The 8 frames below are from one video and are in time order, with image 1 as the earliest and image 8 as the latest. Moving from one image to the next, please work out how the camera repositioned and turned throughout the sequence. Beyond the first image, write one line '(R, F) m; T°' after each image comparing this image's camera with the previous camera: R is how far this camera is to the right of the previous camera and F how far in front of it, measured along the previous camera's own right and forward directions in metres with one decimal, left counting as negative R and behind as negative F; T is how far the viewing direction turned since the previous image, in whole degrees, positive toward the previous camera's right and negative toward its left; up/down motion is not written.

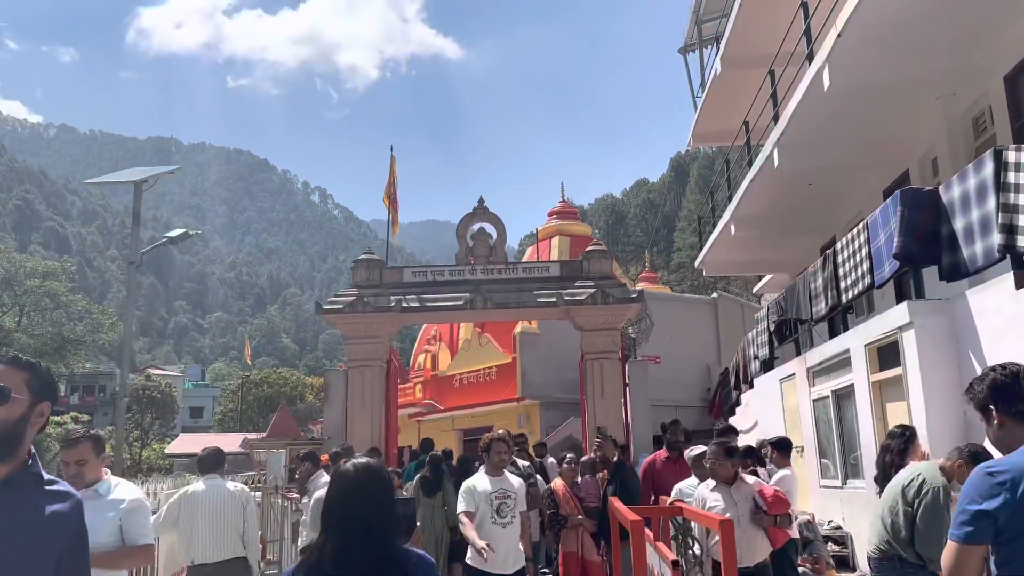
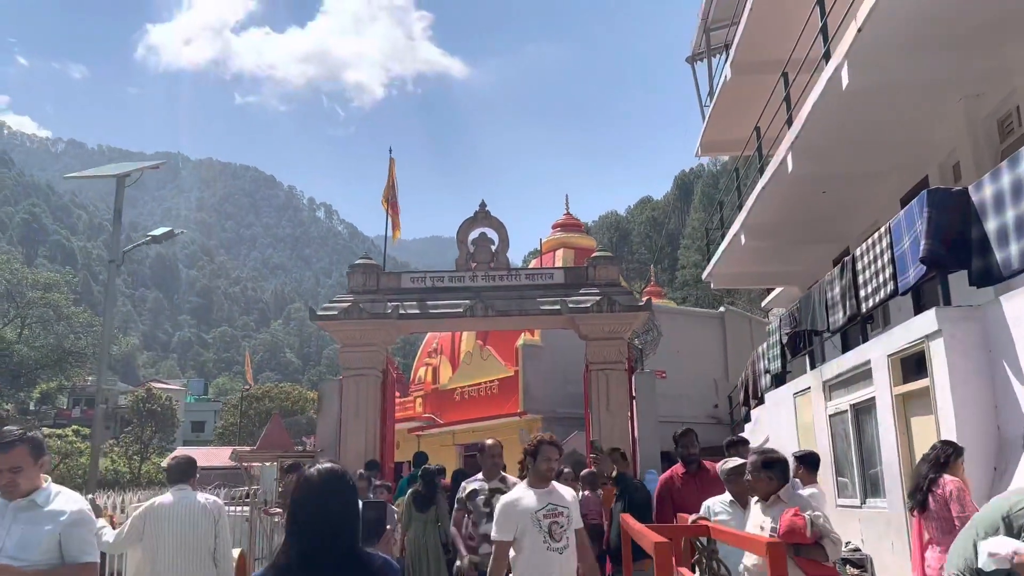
(0.0, +0.4) m; 0°
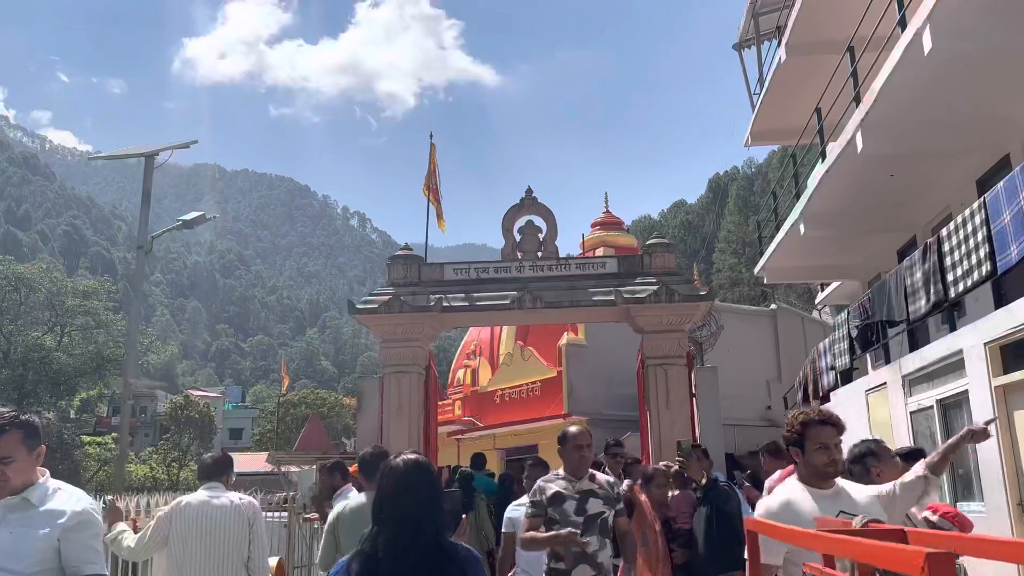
(-0.2, +0.6) m; -2°
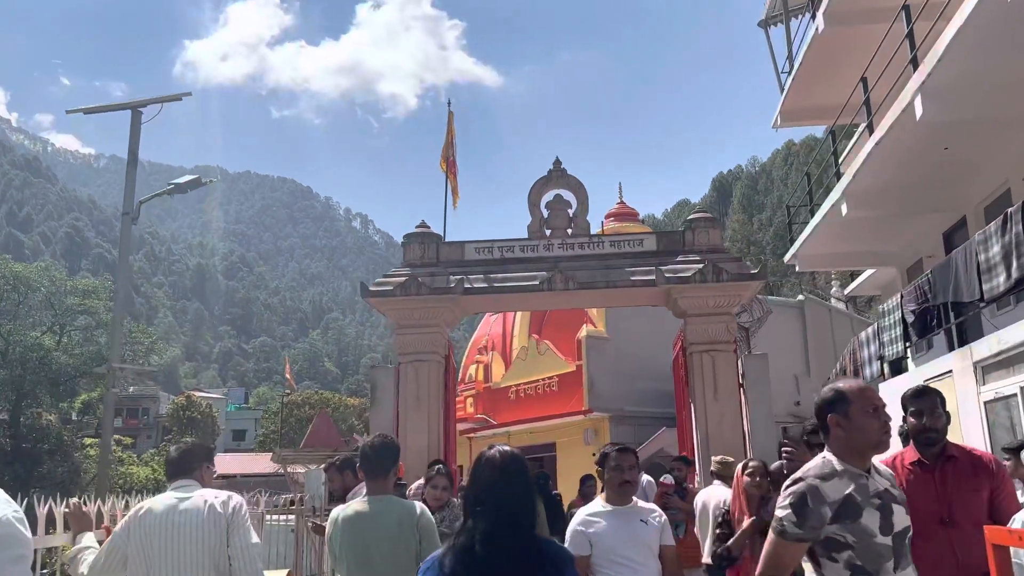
(-0.2, +0.8) m; 0°
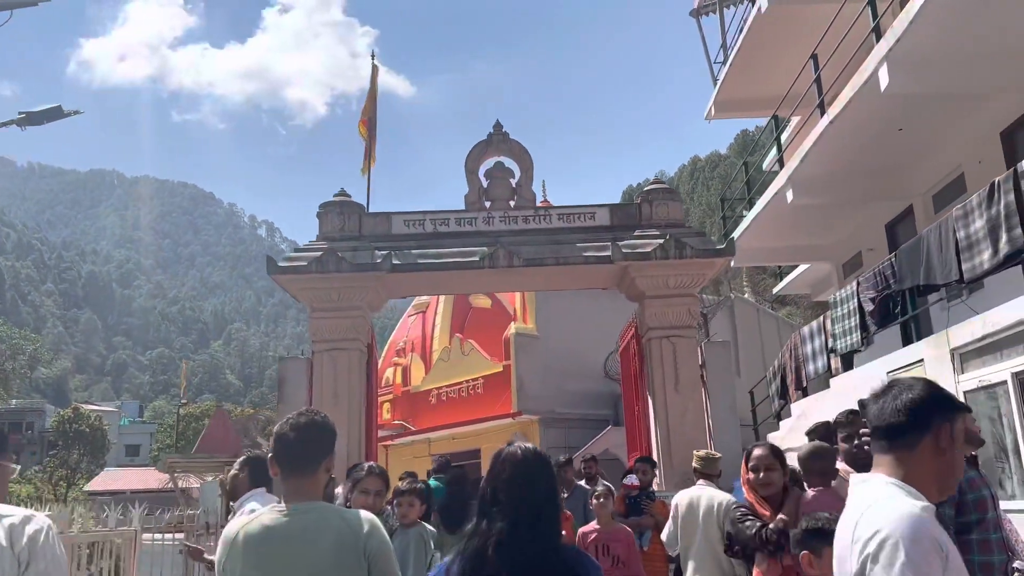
(-0.2, +1.0) m; +6°
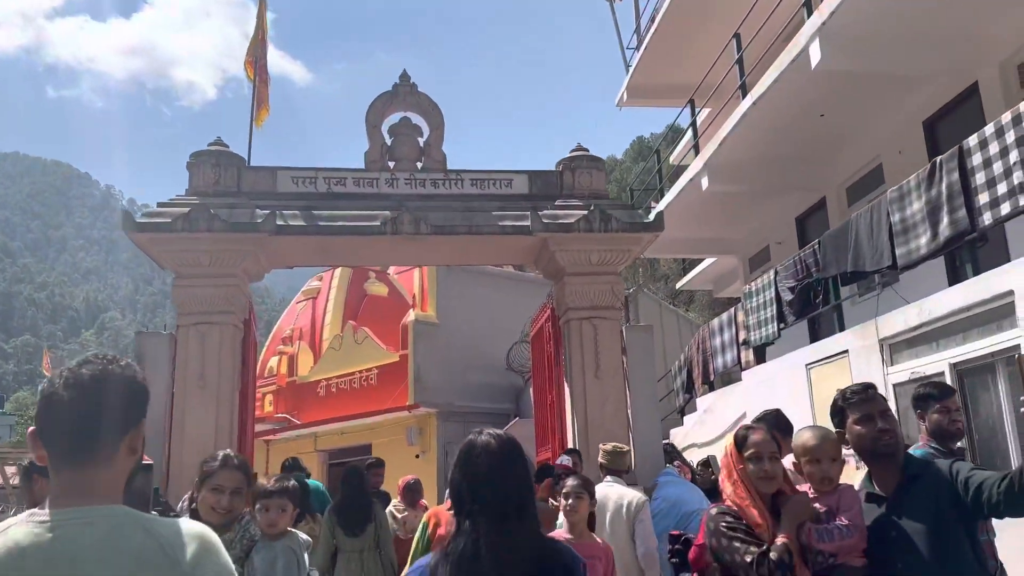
(-0.1, +0.8) m; +7°
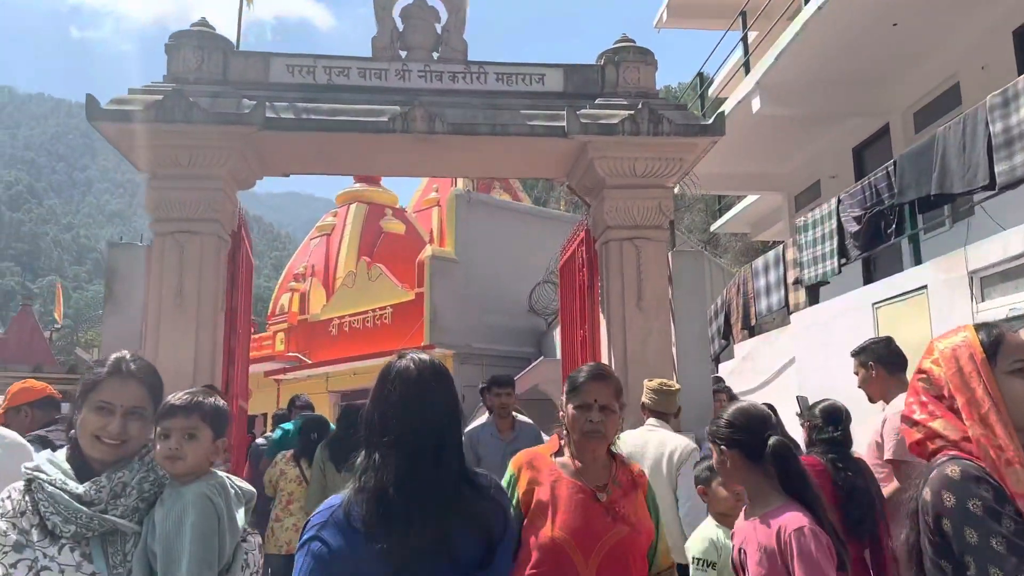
(-0.1, +0.9) m; -1°
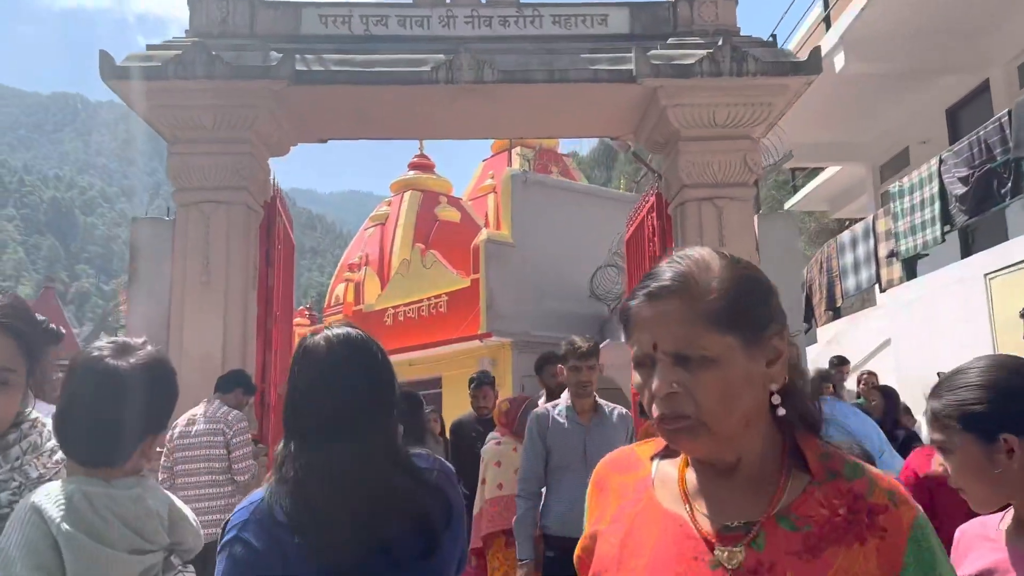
(0.0, +0.6) m; -4°
